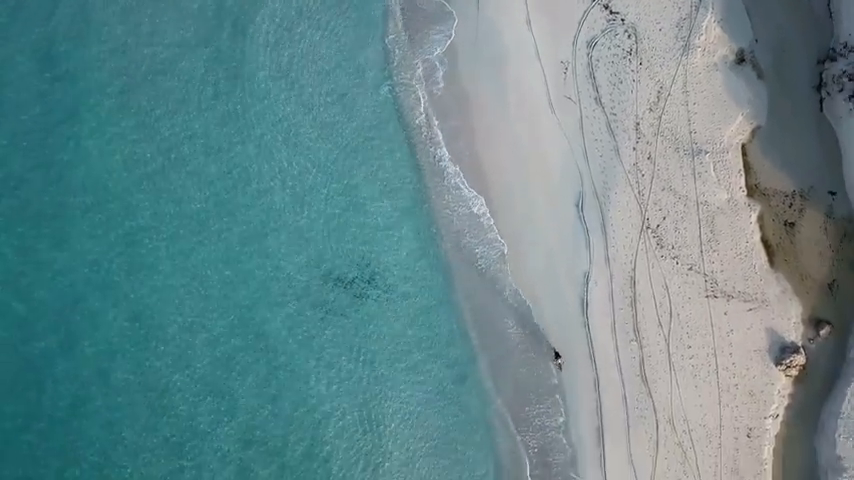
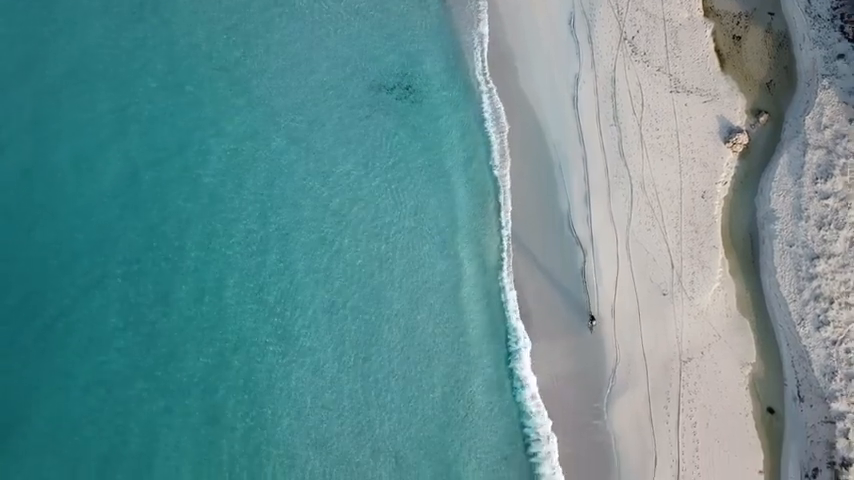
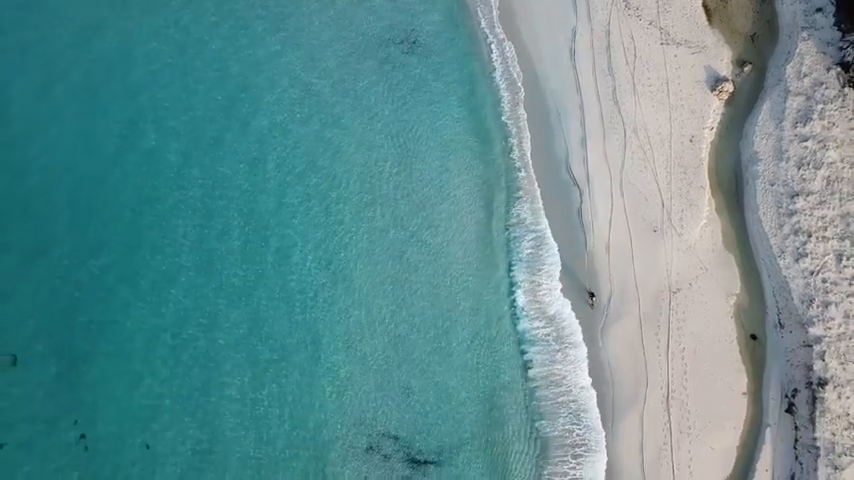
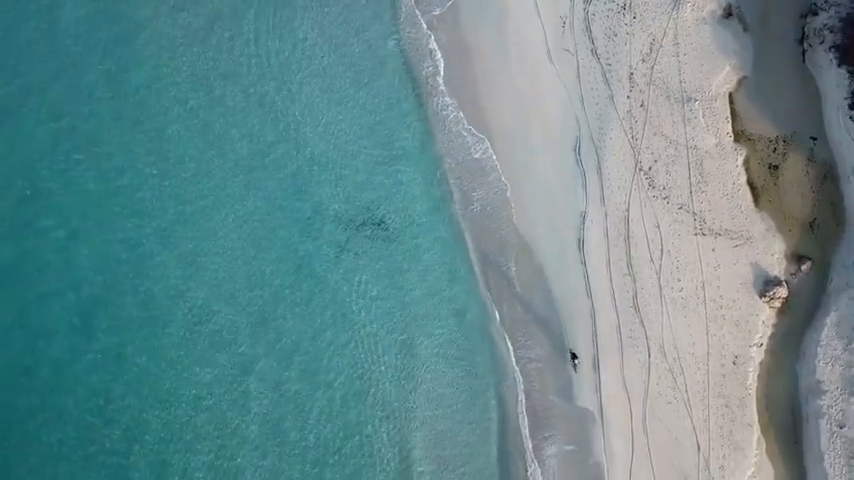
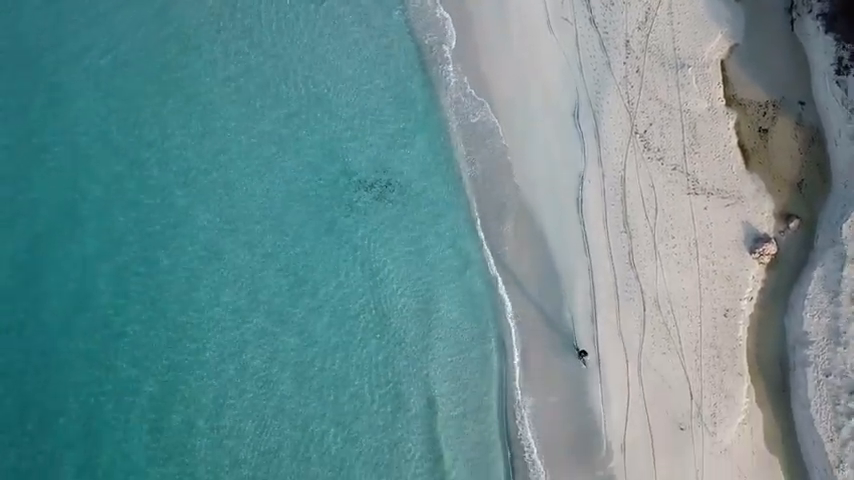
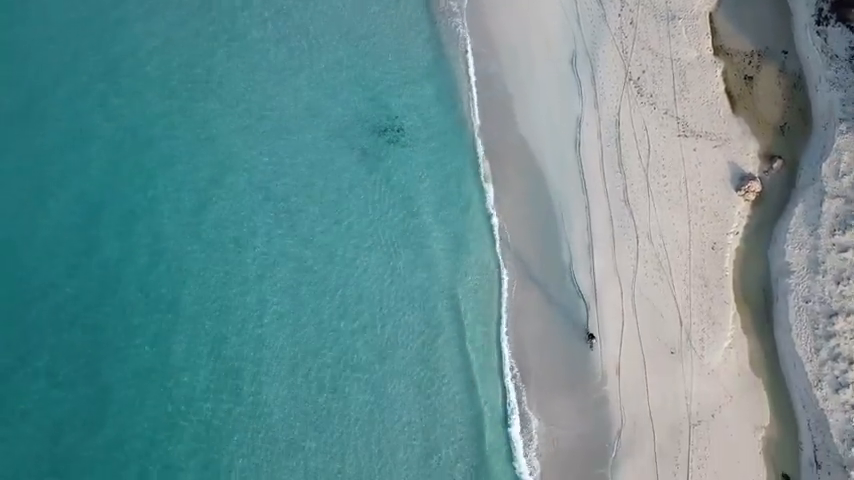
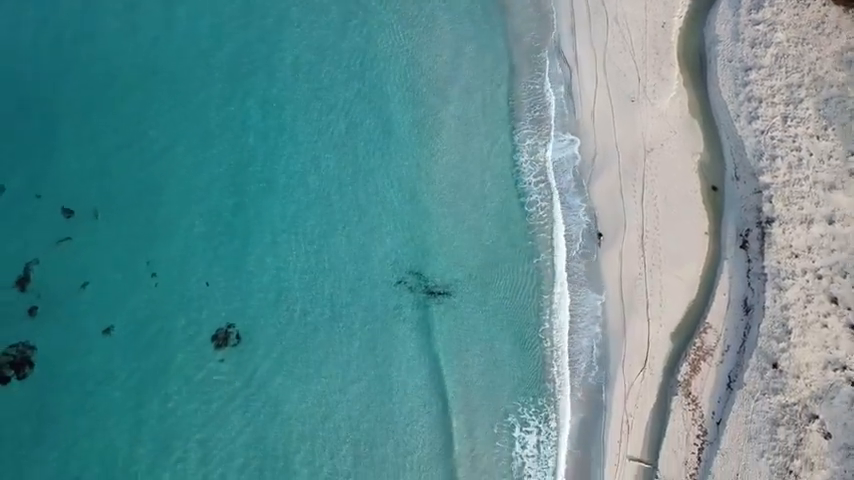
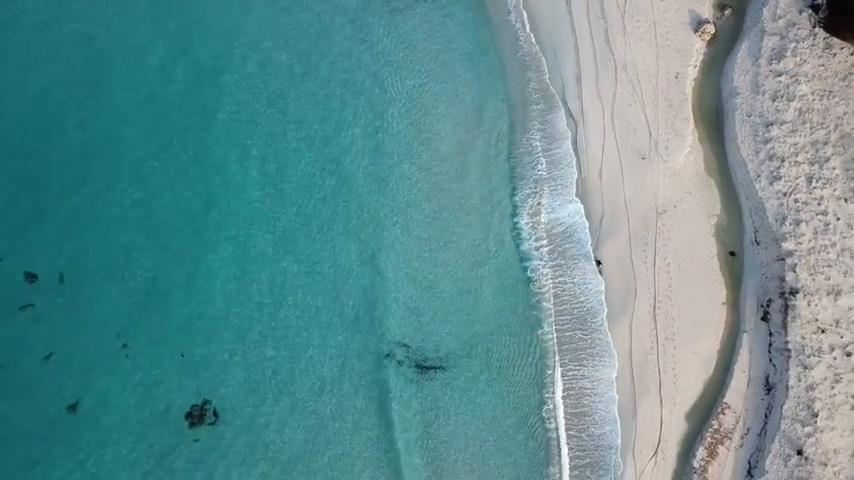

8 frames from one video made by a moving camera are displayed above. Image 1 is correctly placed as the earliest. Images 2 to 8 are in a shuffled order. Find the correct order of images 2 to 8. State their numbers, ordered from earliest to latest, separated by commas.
4, 5, 6, 2, 3, 8, 7
